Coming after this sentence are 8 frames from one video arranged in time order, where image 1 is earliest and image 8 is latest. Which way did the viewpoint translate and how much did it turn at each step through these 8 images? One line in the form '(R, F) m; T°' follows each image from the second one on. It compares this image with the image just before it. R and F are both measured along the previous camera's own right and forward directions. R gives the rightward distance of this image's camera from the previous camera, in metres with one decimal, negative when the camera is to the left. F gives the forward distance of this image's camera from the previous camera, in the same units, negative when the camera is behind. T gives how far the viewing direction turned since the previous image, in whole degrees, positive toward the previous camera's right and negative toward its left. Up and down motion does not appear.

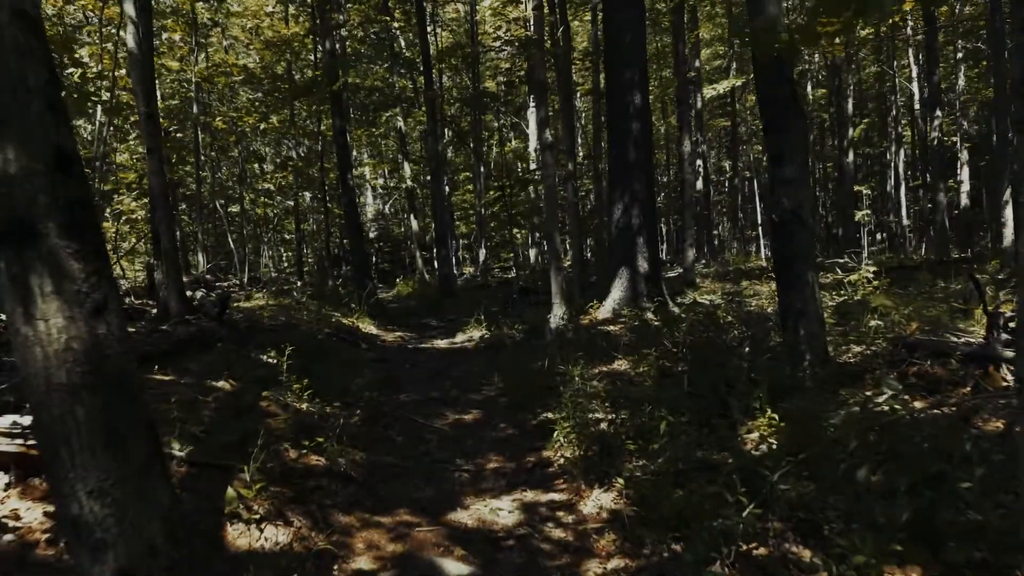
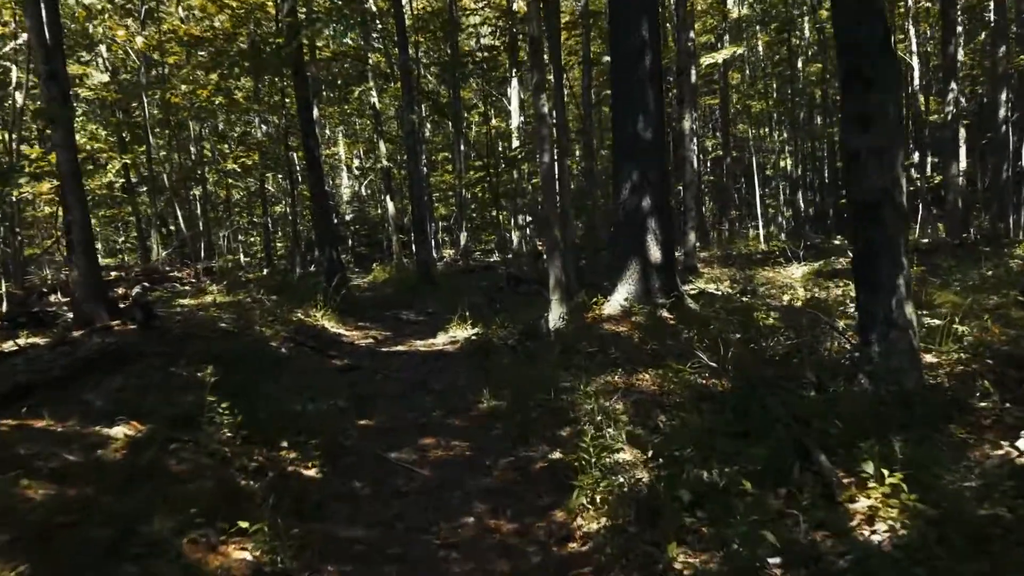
(-0.1, +1.6) m; +1°
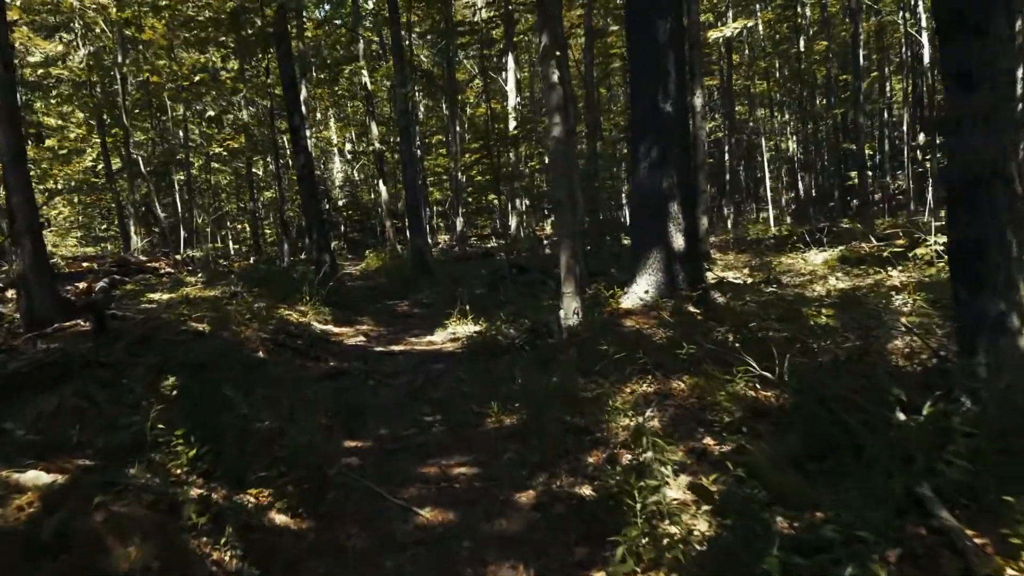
(-0.1, +1.0) m; 0°
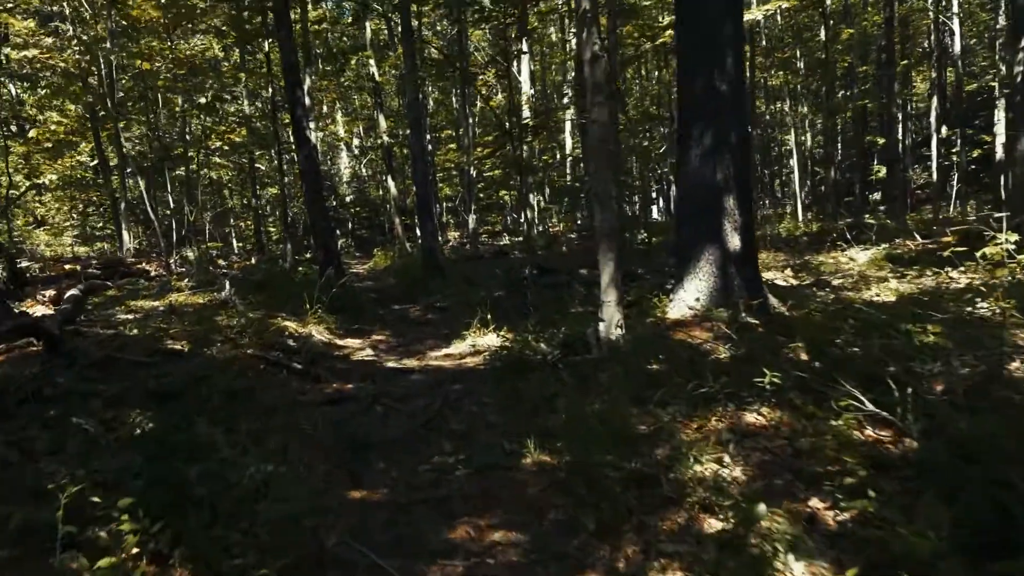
(-0.2, +1.1) m; -1°
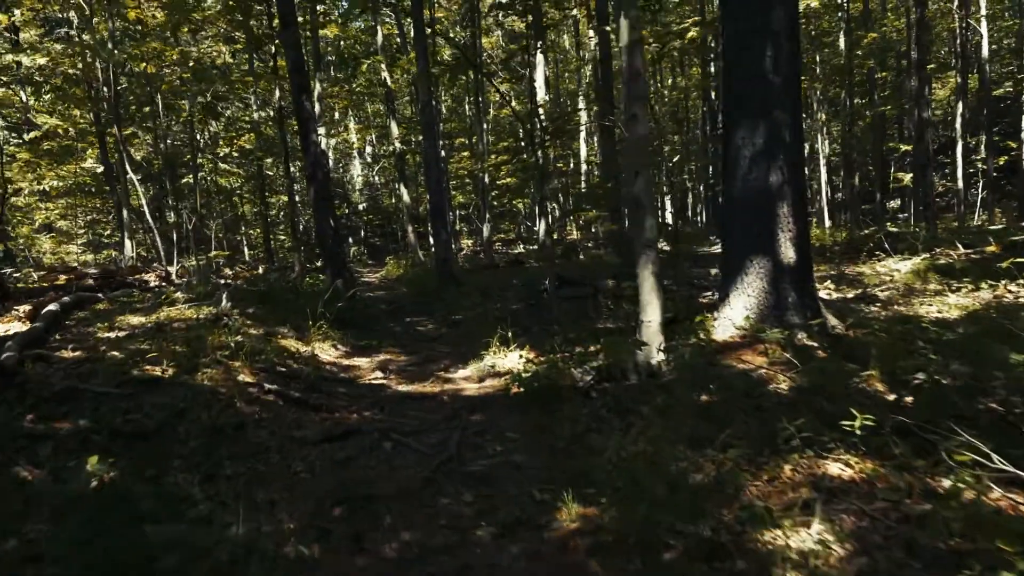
(-0.1, +0.8) m; -1°
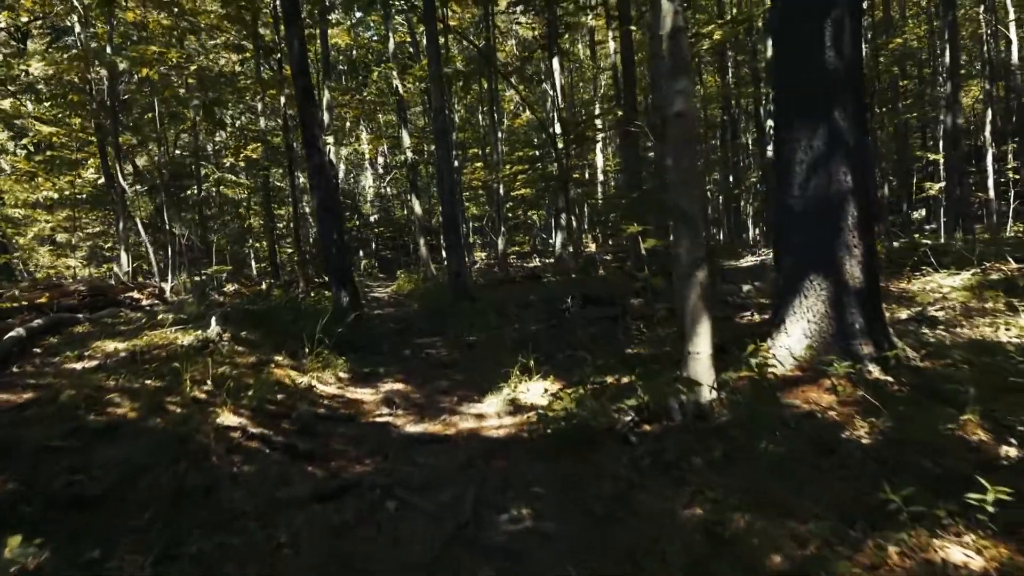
(-0.1, +0.9) m; -1°
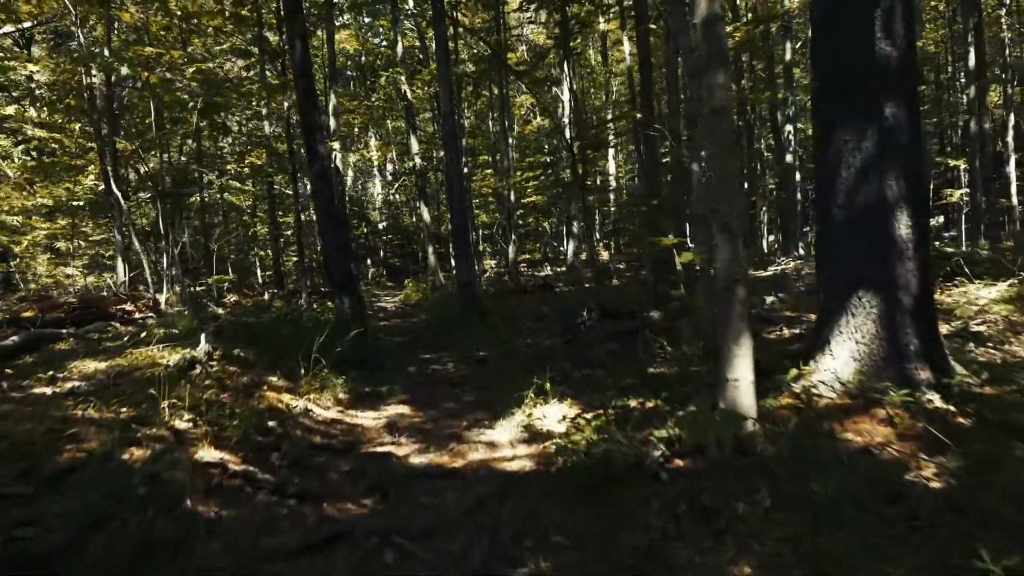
(0.0, +0.6) m; -1°
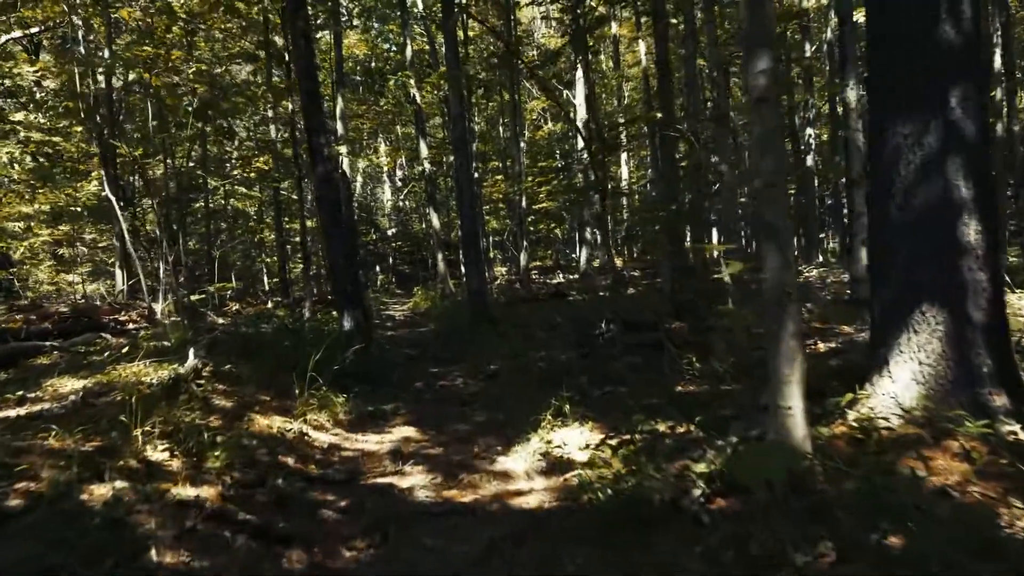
(0.0, +0.6) m; -1°
